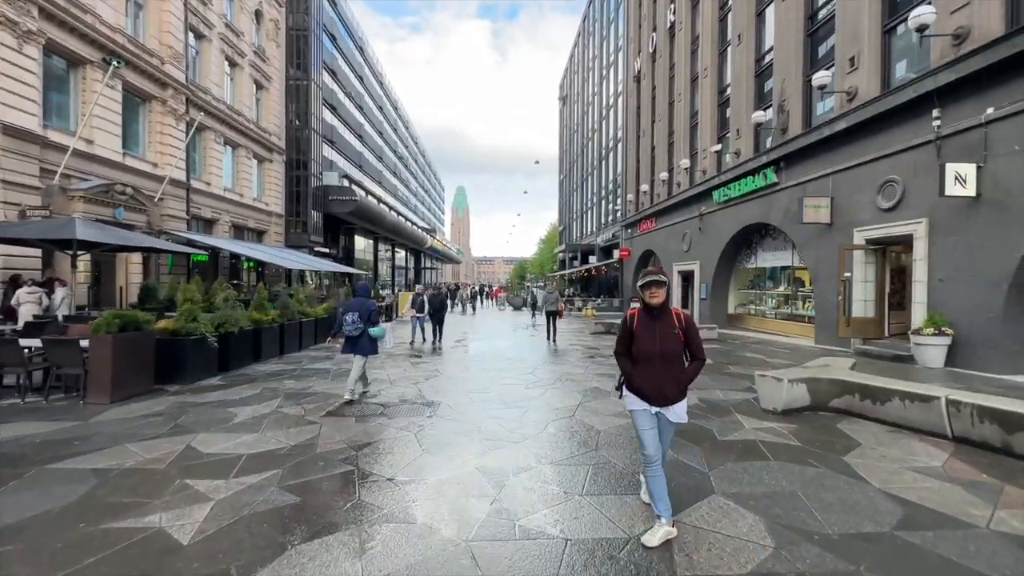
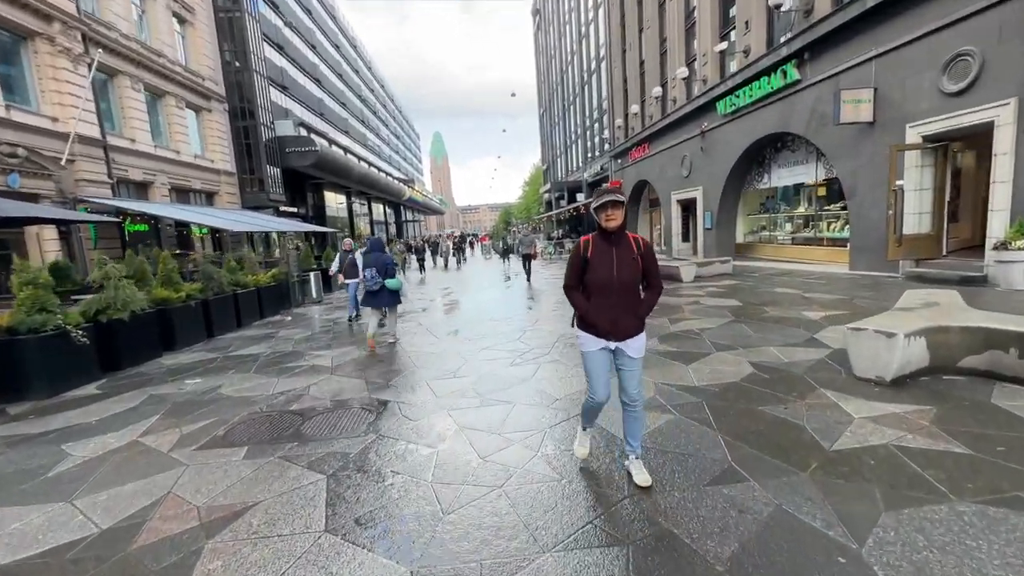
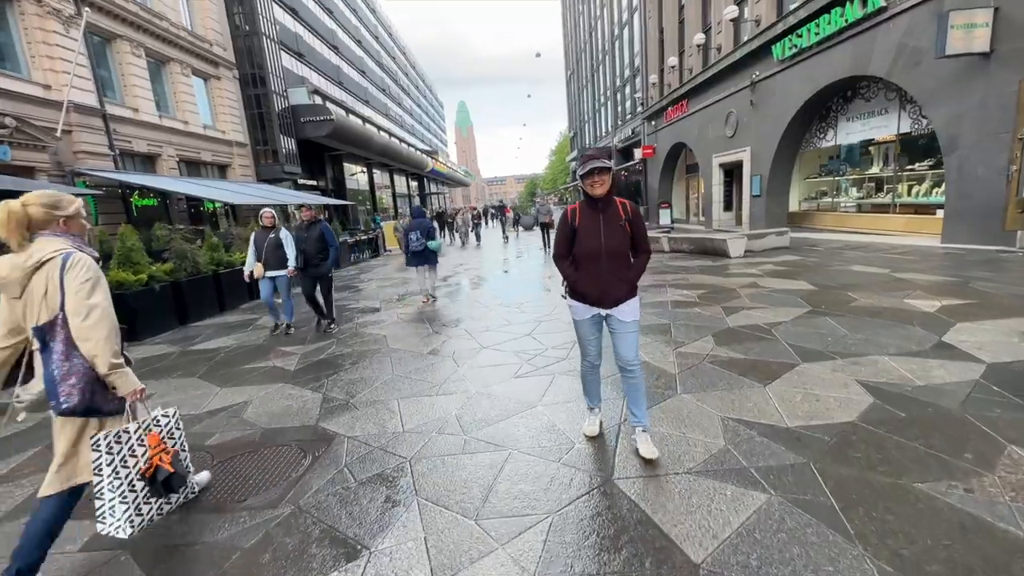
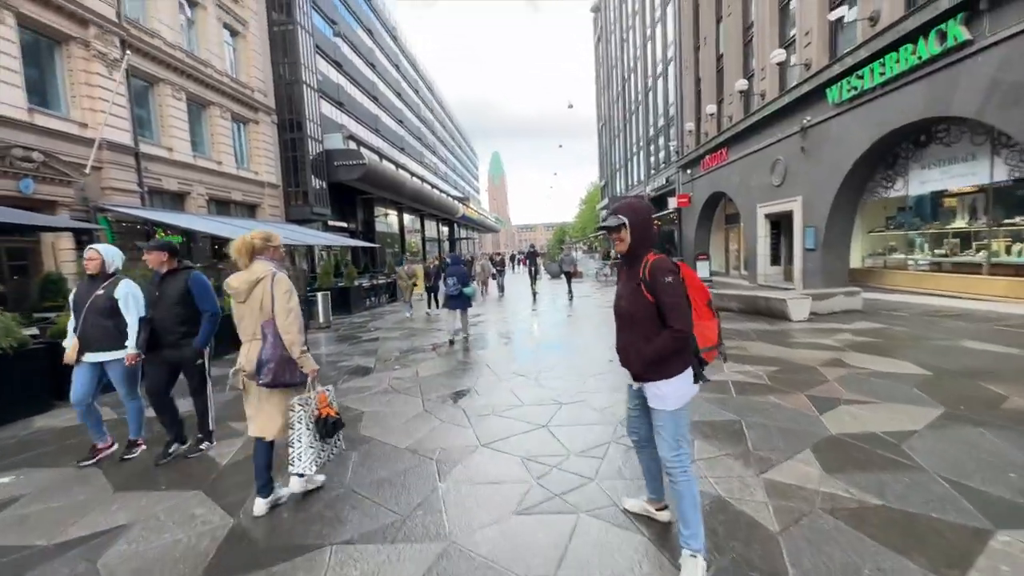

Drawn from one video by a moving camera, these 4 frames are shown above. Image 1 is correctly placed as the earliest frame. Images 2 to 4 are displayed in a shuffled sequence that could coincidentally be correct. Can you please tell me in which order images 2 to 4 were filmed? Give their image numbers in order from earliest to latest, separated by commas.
2, 3, 4
